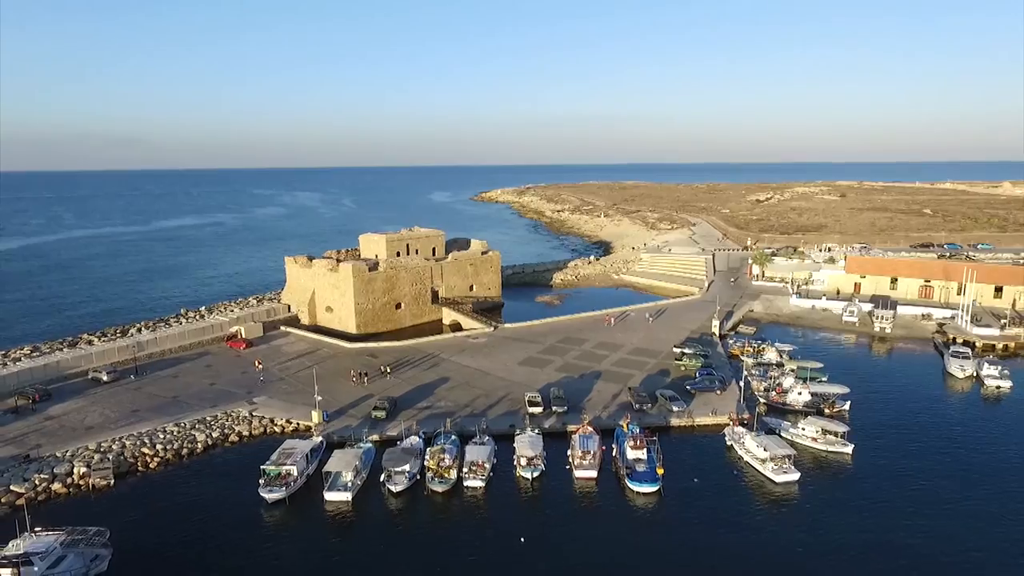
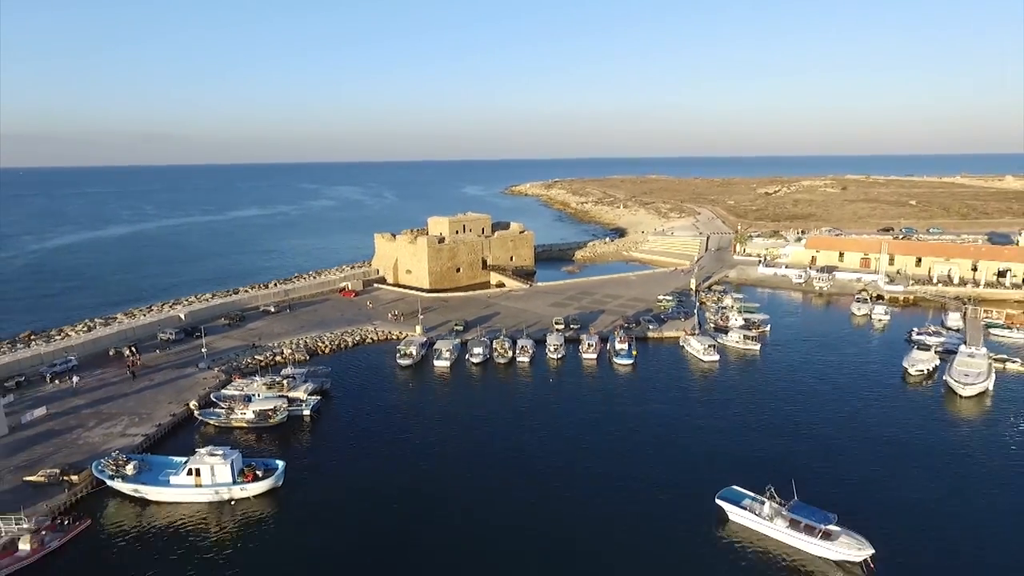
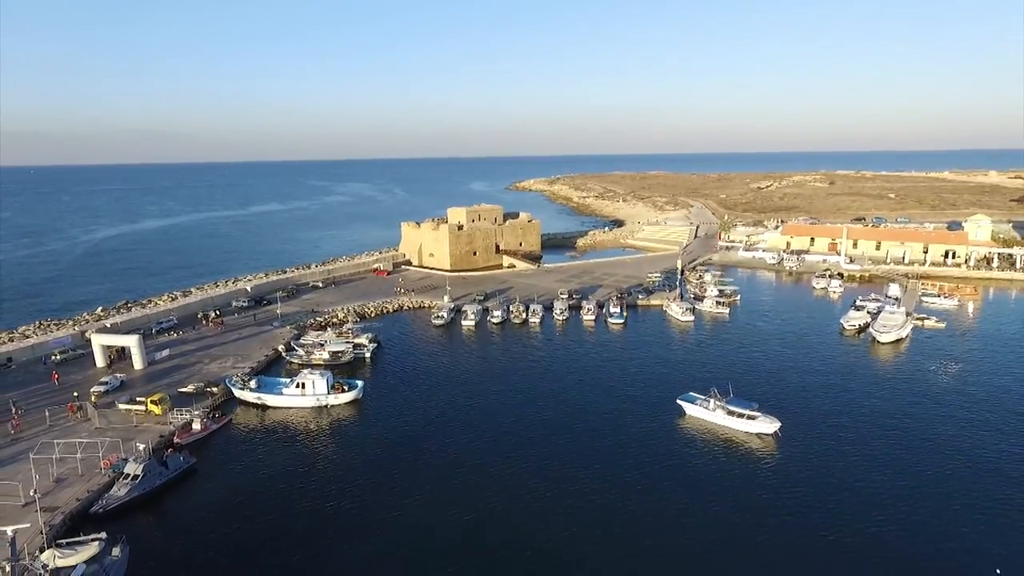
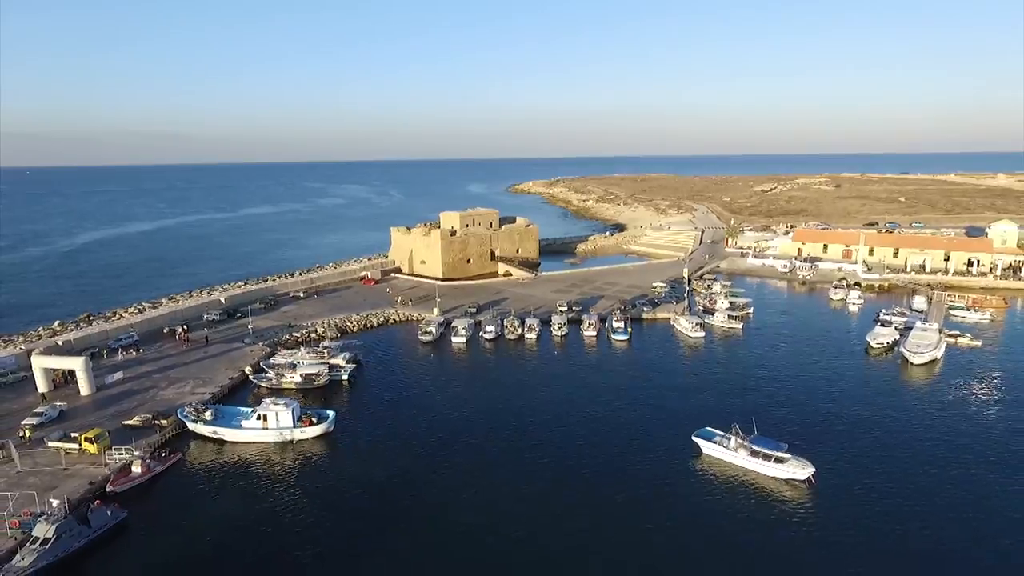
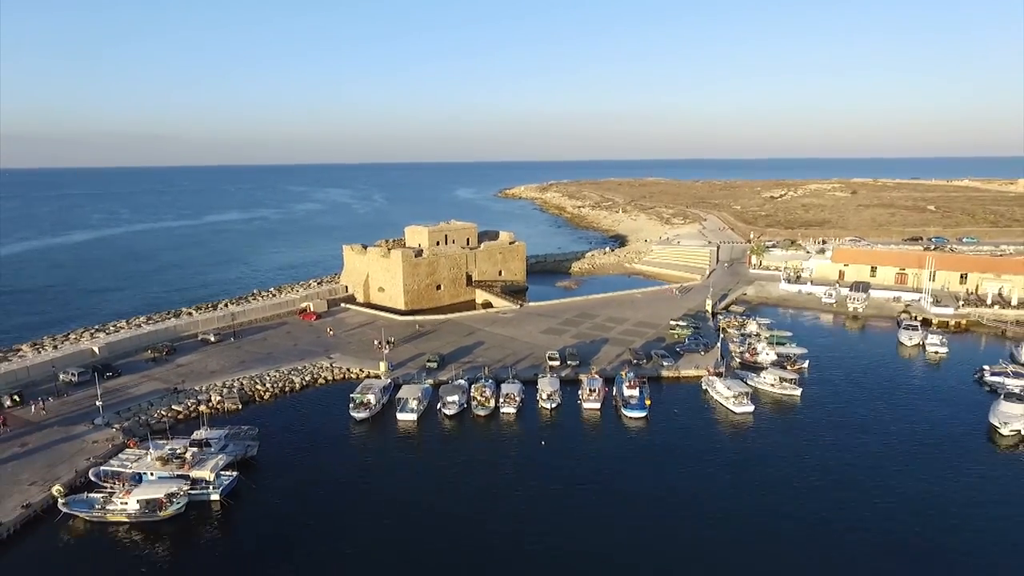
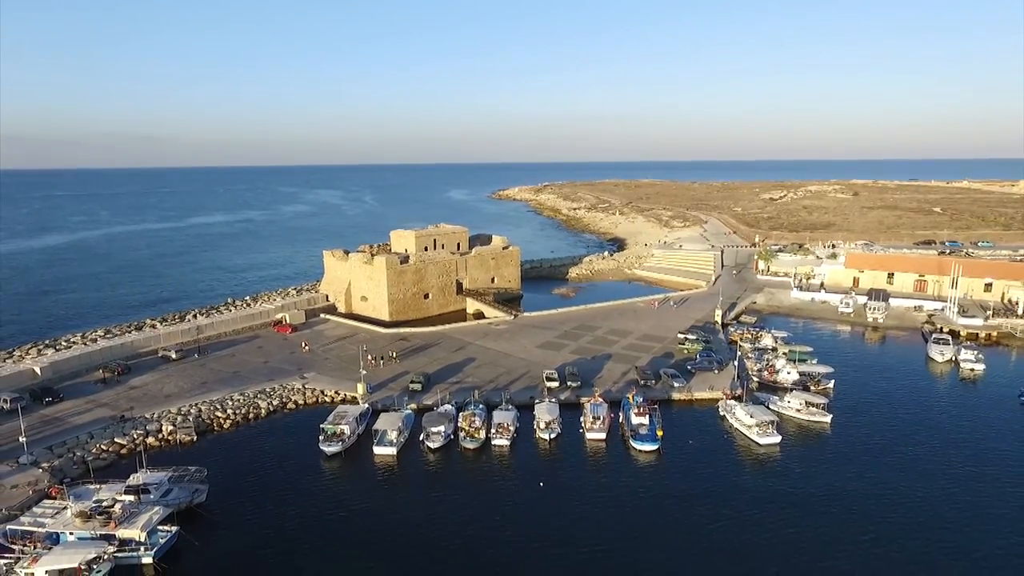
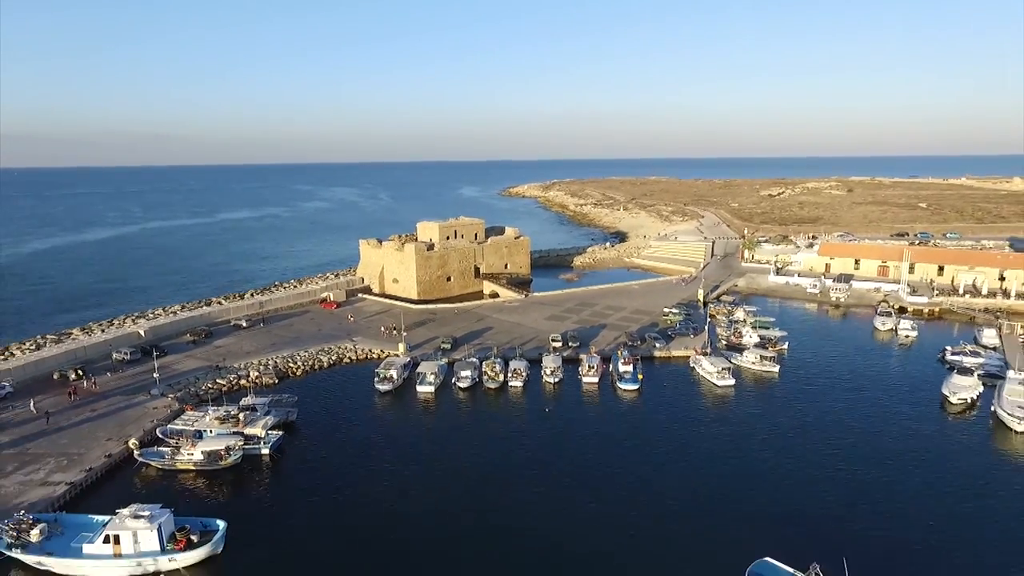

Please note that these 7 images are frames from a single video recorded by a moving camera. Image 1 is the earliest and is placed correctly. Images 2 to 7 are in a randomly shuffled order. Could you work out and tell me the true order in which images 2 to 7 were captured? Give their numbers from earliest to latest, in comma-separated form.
6, 5, 7, 2, 4, 3
